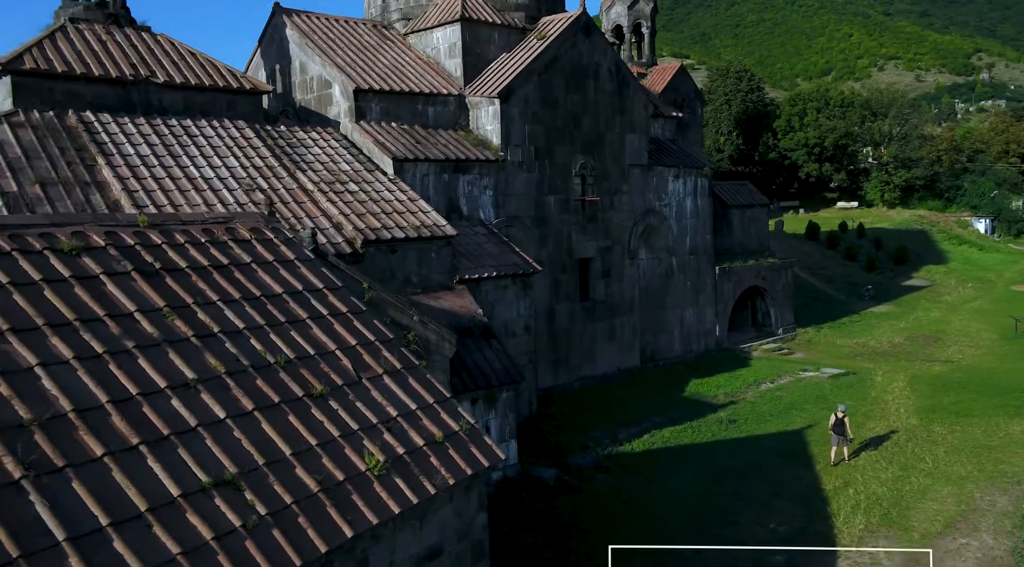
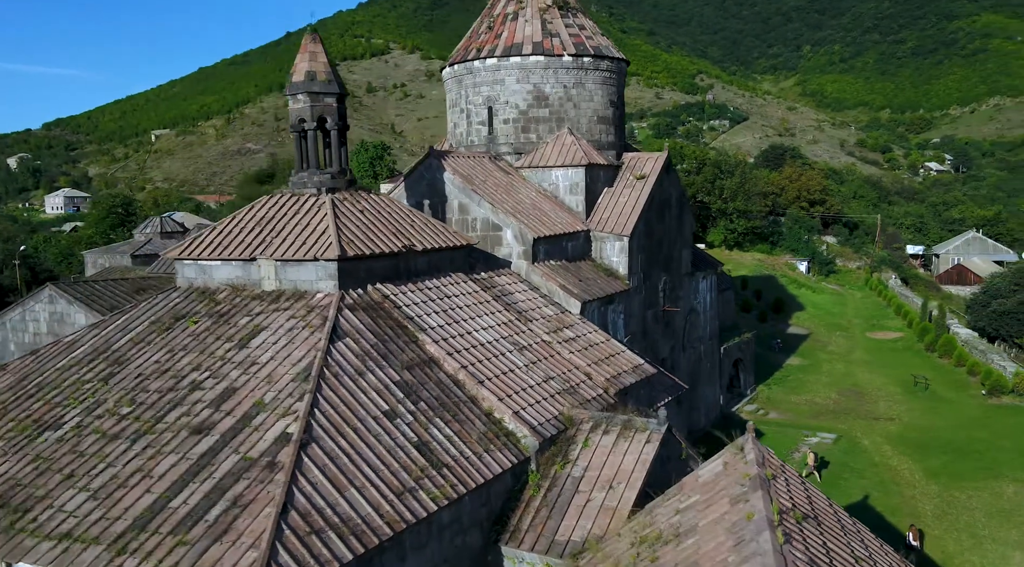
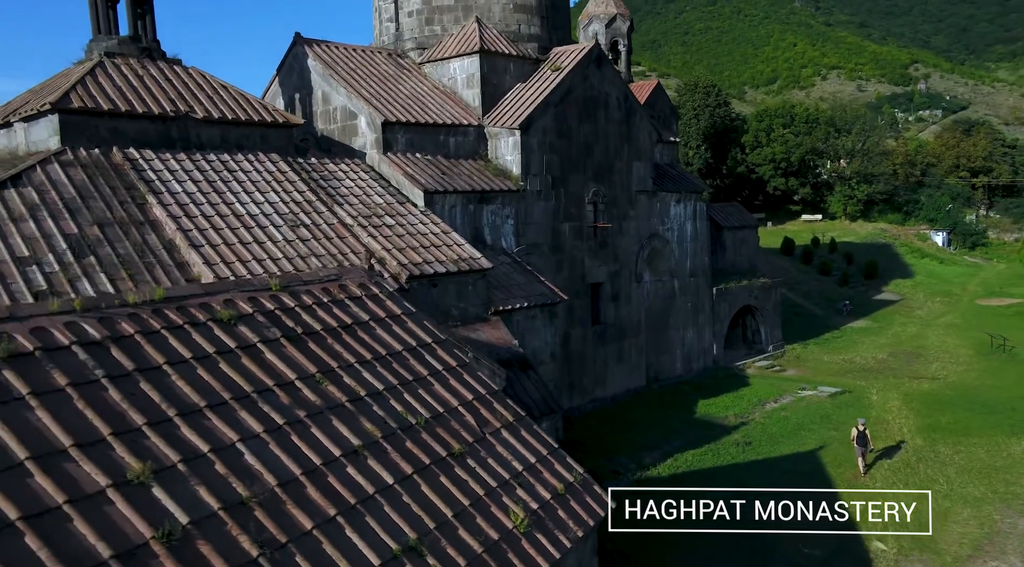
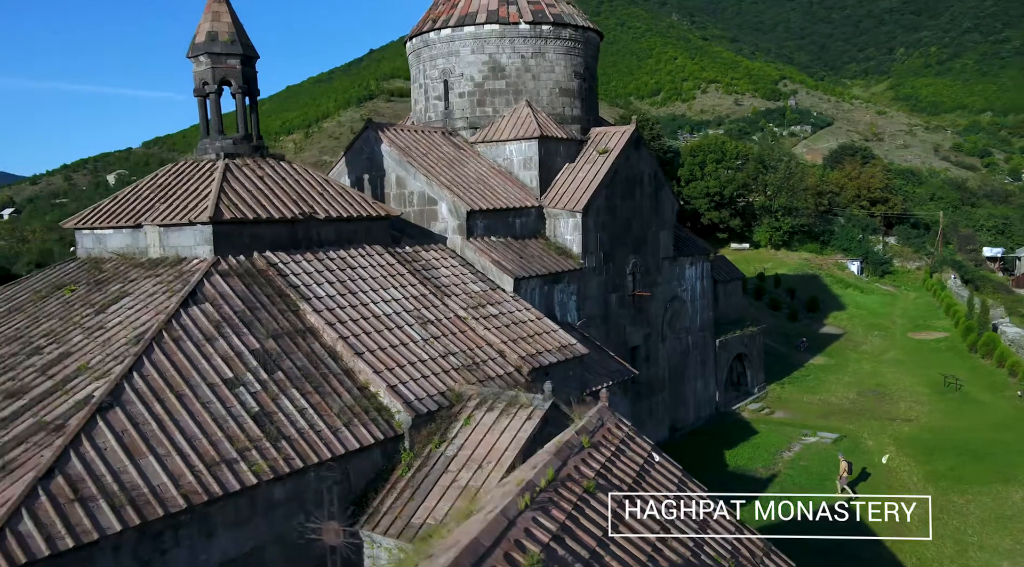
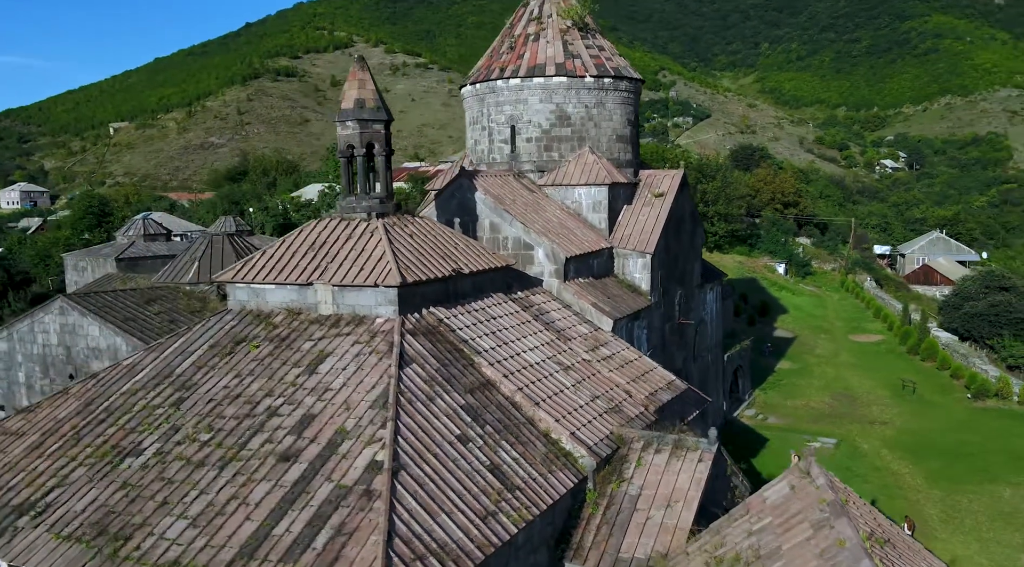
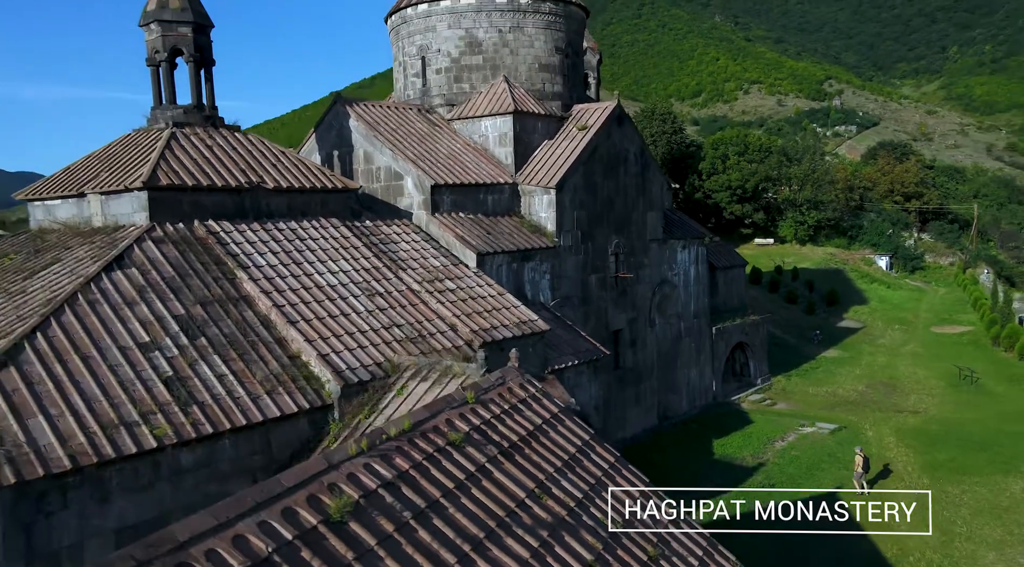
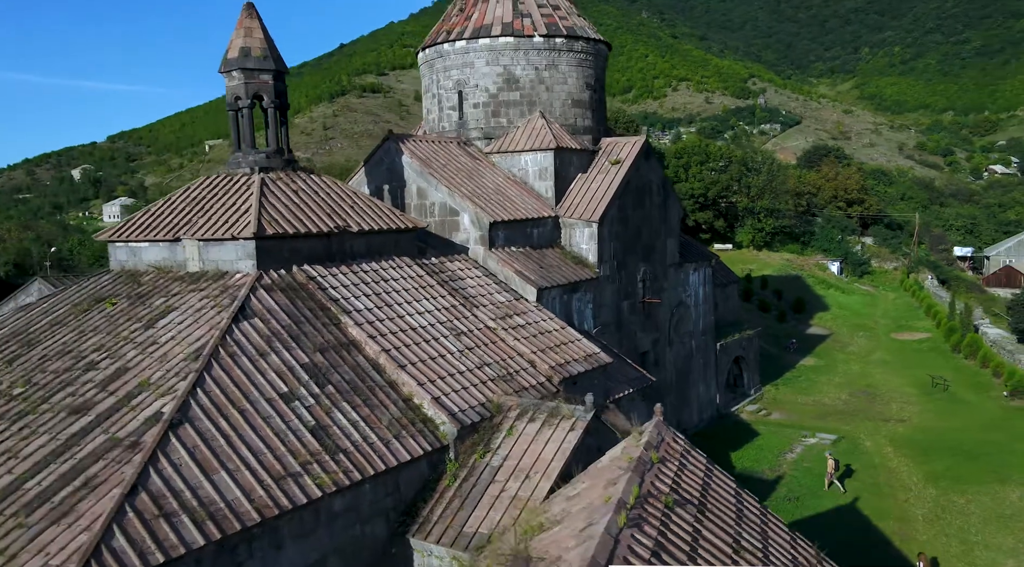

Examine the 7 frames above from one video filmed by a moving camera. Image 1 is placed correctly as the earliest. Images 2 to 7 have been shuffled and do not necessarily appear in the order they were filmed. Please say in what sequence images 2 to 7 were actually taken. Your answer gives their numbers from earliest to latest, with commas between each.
3, 6, 4, 7, 2, 5
